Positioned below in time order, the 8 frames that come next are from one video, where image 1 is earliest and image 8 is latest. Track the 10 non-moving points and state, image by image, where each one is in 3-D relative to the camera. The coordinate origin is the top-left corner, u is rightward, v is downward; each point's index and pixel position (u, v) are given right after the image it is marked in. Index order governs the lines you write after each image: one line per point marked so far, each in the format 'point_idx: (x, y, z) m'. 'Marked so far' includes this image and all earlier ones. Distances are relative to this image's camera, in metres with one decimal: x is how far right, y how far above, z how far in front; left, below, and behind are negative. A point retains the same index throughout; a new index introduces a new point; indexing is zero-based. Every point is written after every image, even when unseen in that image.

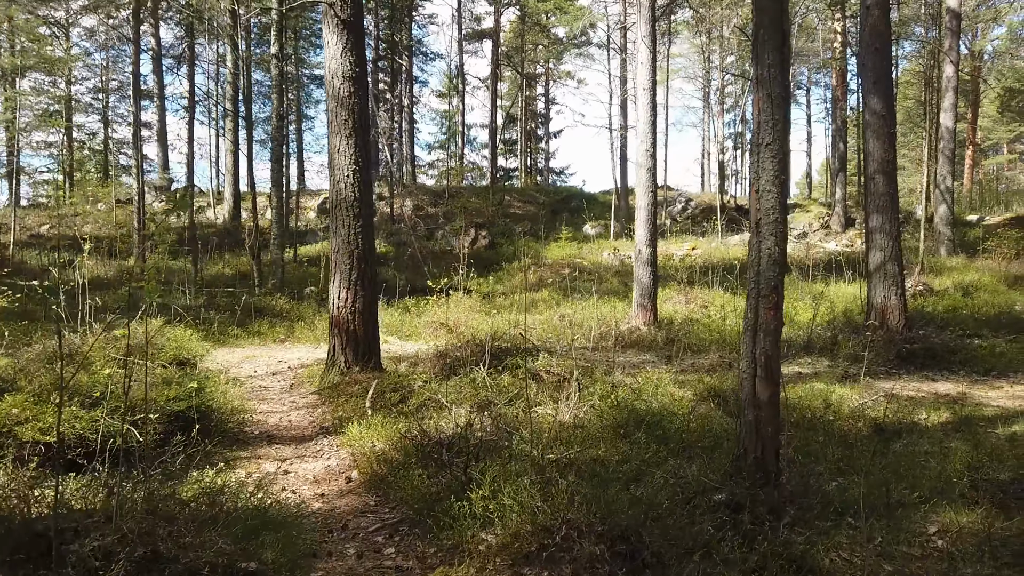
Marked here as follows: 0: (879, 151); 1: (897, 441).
0: (+4.5, +1.7, +8.7) m
1: (+2.5, -1.0, +4.7) m
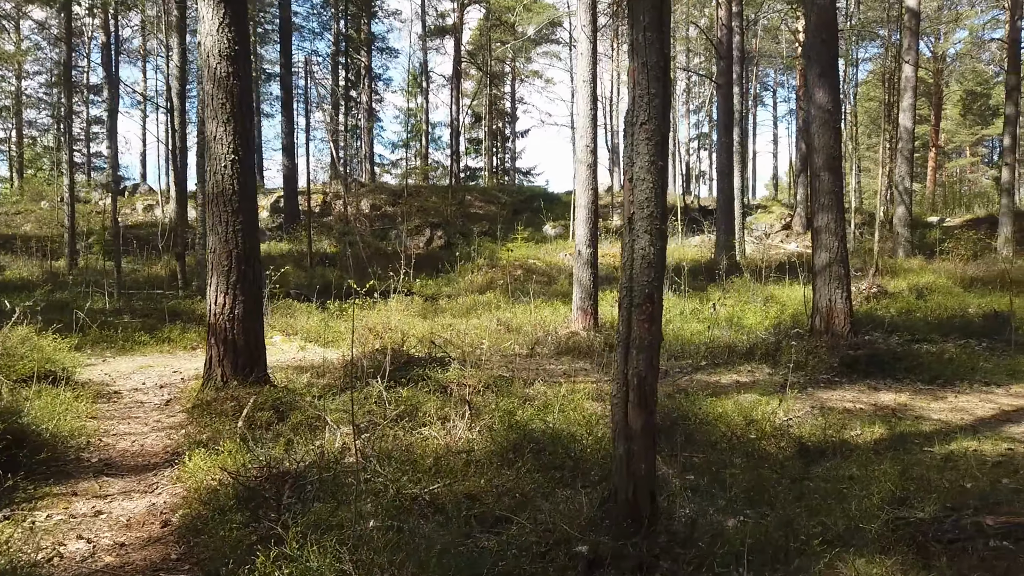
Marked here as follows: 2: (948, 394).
0: (+3.6, +1.6, +8.3) m
1: (+1.8, -1.0, +4.3) m
2: (+3.9, -1.0, +6.5) m
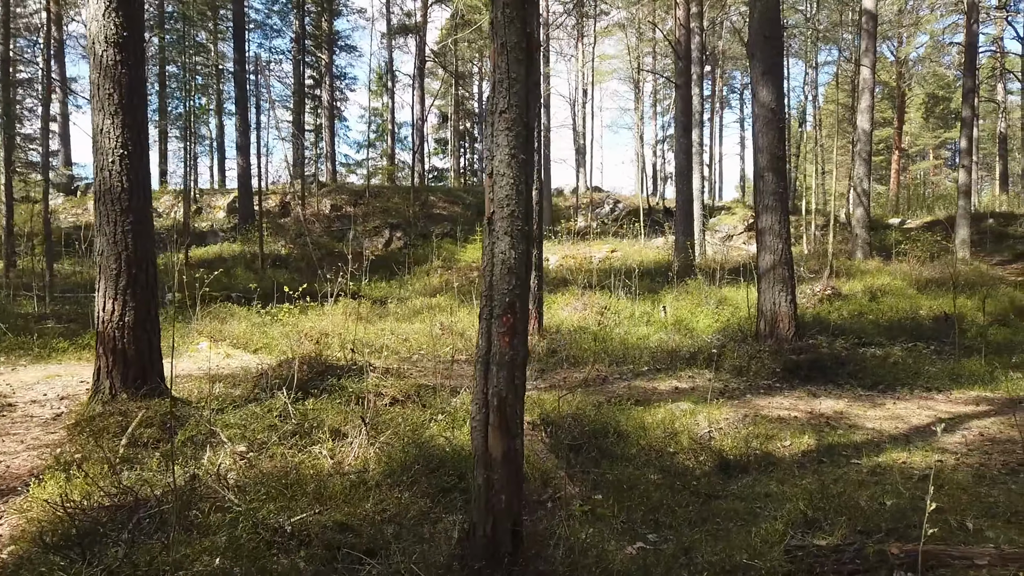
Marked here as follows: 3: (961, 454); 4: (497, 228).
0: (+2.9, +1.6, +8.1) m
1: (+1.3, -1.1, +4.0) m
2: (+3.3, -1.0, +6.3) m
3: (+2.9, -1.1, +4.6) m
4: (0.0, +0.2, +2.3) m
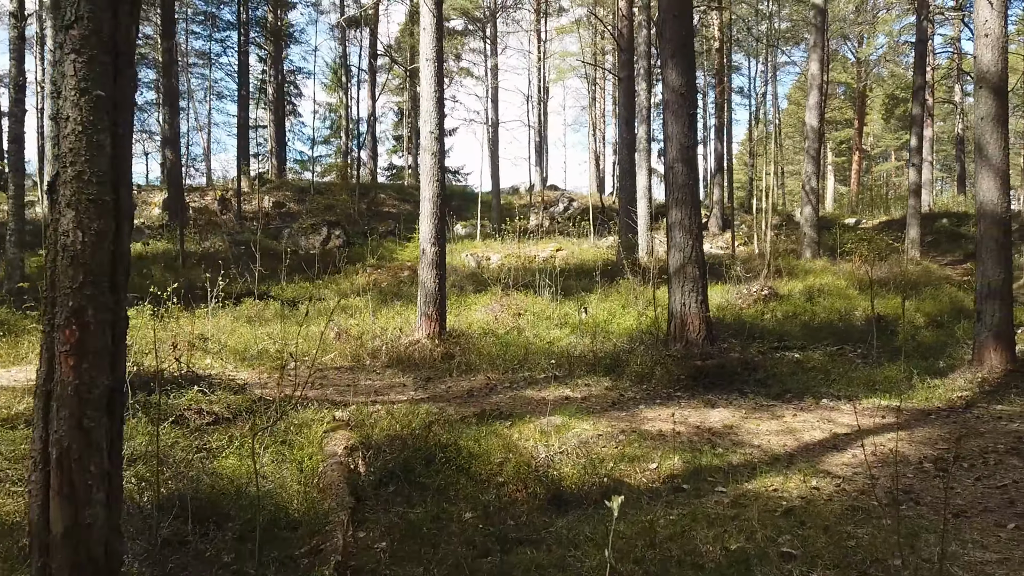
0: (+1.8, +1.6, +7.5) m
1: (+0.2, -1.1, +3.3) m
2: (+2.2, -1.0, +5.7) m
3: (+1.9, -1.1, +4.0) m
4: (-1.0, +0.2, +1.6) m
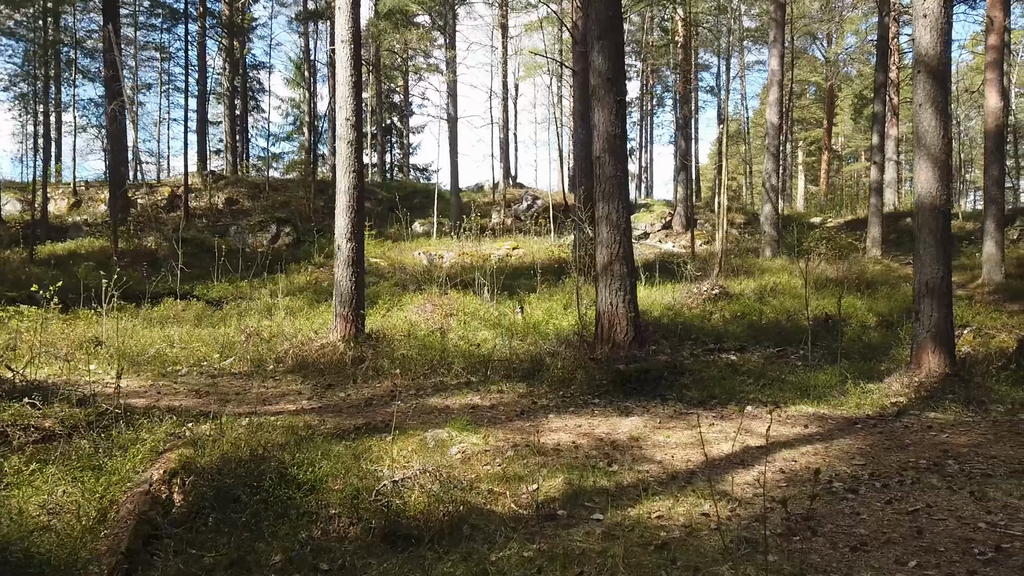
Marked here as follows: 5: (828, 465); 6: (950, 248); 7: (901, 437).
0: (+0.9, +1.6, +7.0) m
1: (-0.5, -1.1, +2.8) m
2: (+1.4, -1.0, +5.2) m
3: (+1.1, -1.1, +3.5) m
4: (-1.7, +0.2, +1.0) m
5: (+1.8, -1.0, +4.0) m
6: (+3.7, +0.3, +6.1) m
7: (+2.5, -1.0, +4.6) m
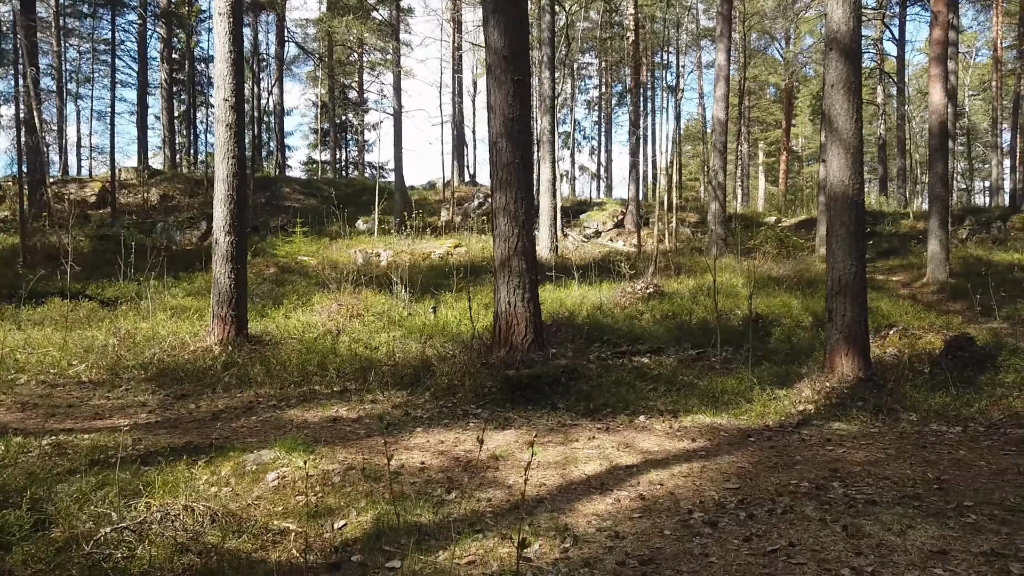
0: (-0.1, +1.6, +6.4) m
1: (-1.3, -1.0, +2.1) m
2: (+0.5, -0.9, +4.6) m
3: (+0.3, -1.0, +3.0) m
4: (-2.4, +0.2, +0.4) m
5: (+0.9, -1.0, +3.4) m
6: (+2.7, +0.4, +5.6) m
7: (+1.6, -0.9, +4.1) m
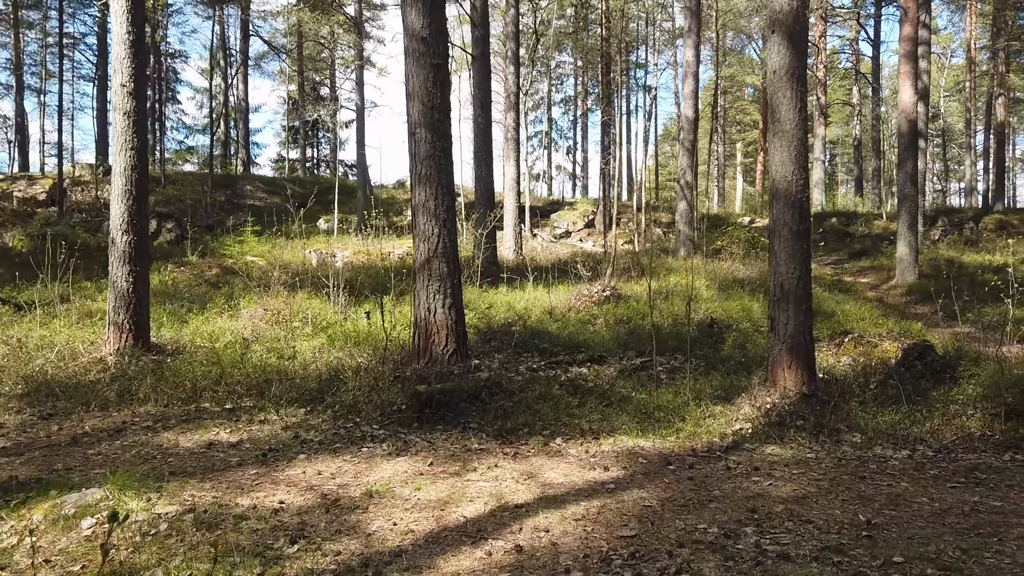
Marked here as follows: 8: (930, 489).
0: (-0.7, +1.6, +5.9) m
1: (-1.8, -1.1, +1.6) m
2: (-0.1, -1.0, +4.1) m
3: (-0.3, -1.1, +2.4) m
4: (-2.9, +0.2, -0.3) m
5: (+0.3, -1.0, +2.9) m
6: (+2.1, +0.3, +5.1) m
7: (+1.0, -1.0, +3.6) m
8: (+2.0, -1.0, +3.5) m
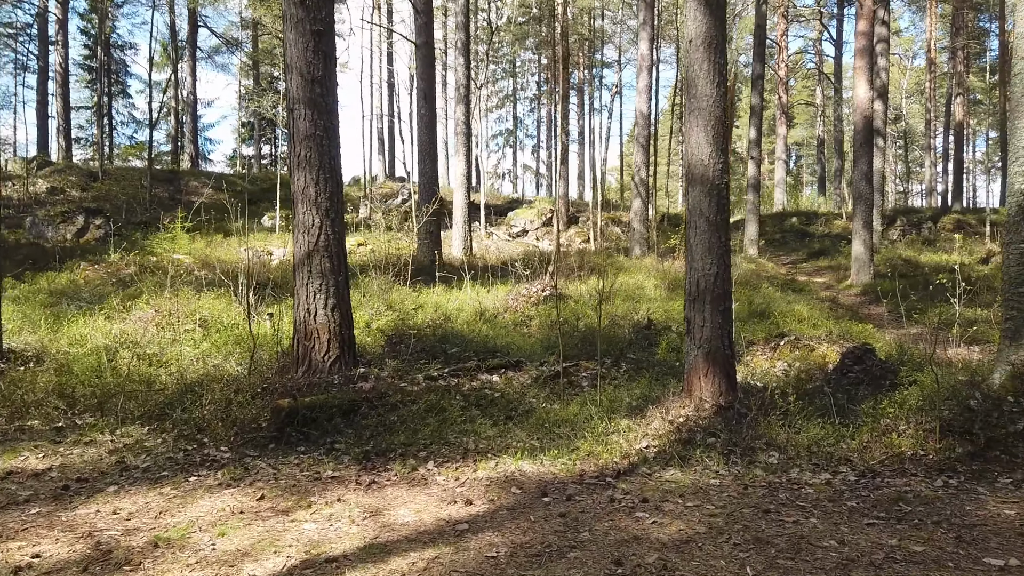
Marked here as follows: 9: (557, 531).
0: (-1.5, +1.6, +5.2) m
1: (-2.5, -1.1, +0.8) m
2: (-0.9, -1.0, +3.4) m
3: (-1.0, -1.1, +1.7) m
4: (-3.5, +0.2, -1.0) m
5: (-0.4, -1.0, +2.2) m
6: (+1.3, +0.3, +4.5) m
7: (+0.3, -1.0, +2.9) m
8: (+1.3, -1.0, +2.9) m
9: (+0.2, -1.0, +2.9) m
